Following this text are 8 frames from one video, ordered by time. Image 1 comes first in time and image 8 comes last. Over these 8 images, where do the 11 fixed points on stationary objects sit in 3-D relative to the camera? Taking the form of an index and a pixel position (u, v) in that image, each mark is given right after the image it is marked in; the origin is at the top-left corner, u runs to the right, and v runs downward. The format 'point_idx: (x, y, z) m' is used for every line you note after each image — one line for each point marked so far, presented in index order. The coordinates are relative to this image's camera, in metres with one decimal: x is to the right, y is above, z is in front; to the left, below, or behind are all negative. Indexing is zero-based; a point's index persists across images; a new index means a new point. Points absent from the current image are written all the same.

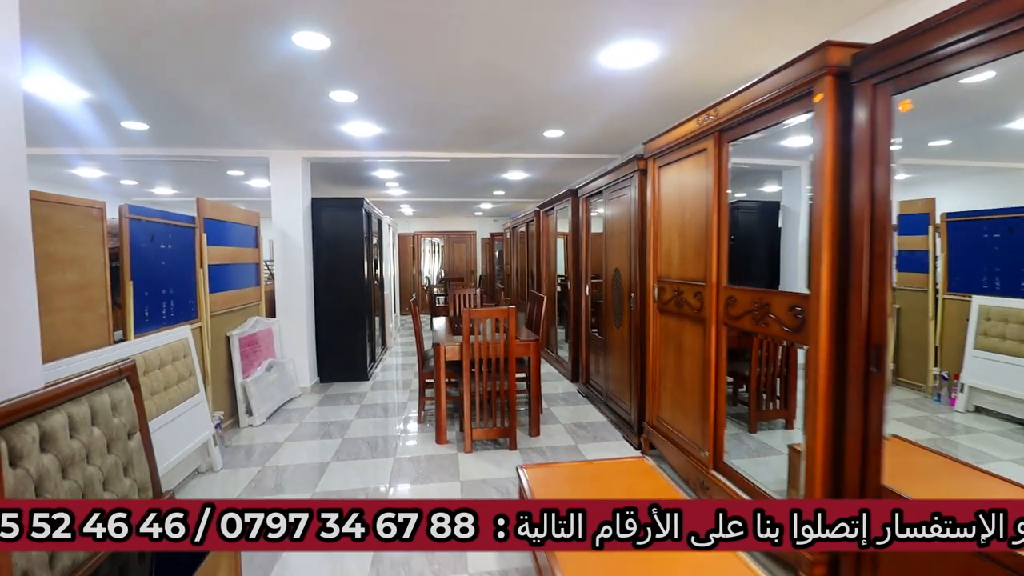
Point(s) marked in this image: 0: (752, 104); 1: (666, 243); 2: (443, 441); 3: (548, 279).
0: (+0.9, +0.7, +1.8) m
1: (+0.8, +0.2, +2.5) m
2: (-0.5, -0.9, +2.9) m
3: (+0.4, +0.1, +4.7) m
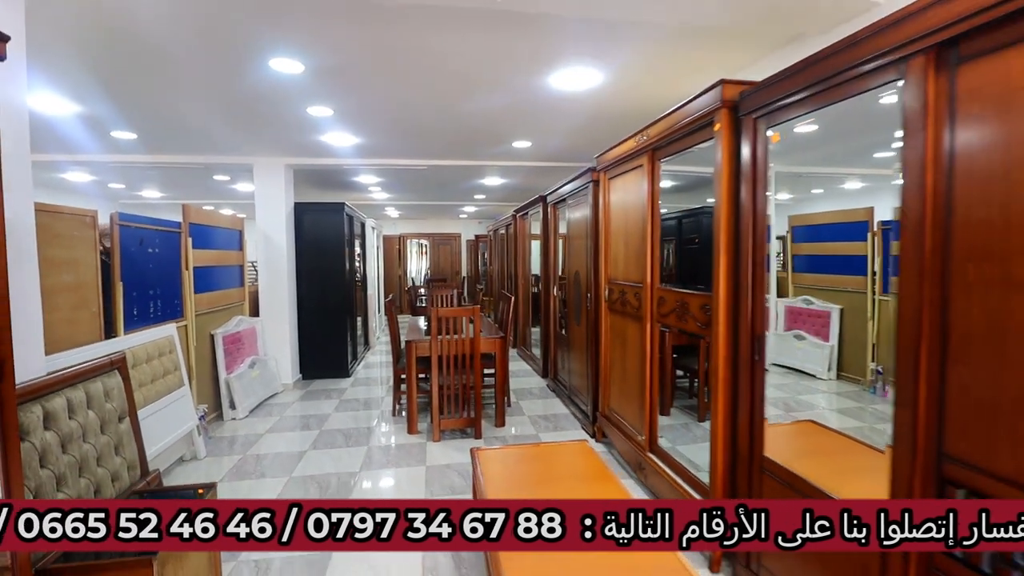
0: (+0.7, +0.7, +2.0) m
1: (+0.6, +0.2, +2.7) m
2: (-0.7, -1.0, +3.1) m
3: (+0.1, +0.1, +5.0) m
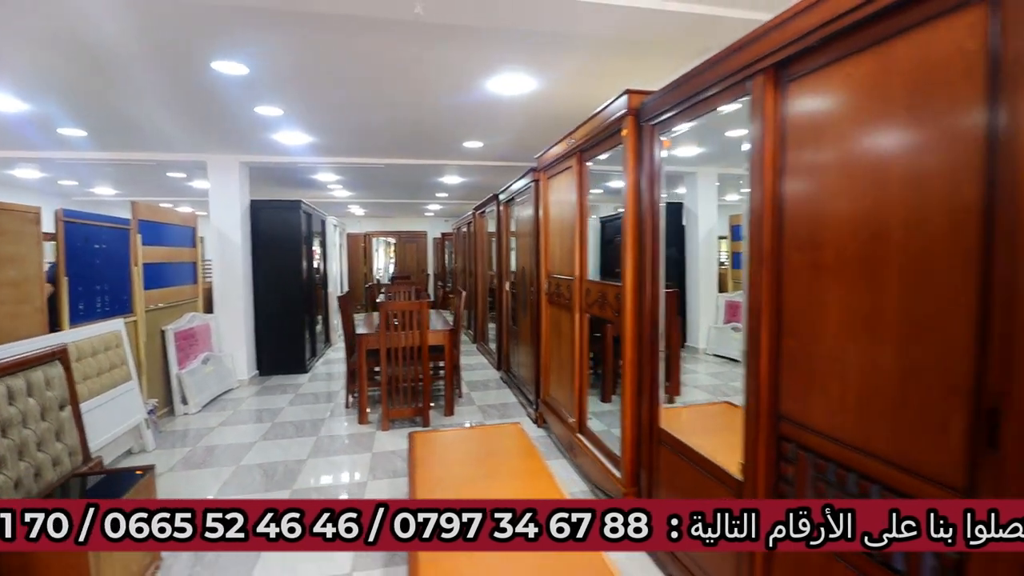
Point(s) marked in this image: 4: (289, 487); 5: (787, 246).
0: (+0.4, +0.7, +2.2) m
1: (+0.2, +0.3, +2.8) m
2: (-1.1, -0.9, +3.2) m
3: (-0.4, +0.1, +5.1) m
4: (-1.2, -1.0, +2.5) m
5: (+0.7, +0.1, +1.2) m
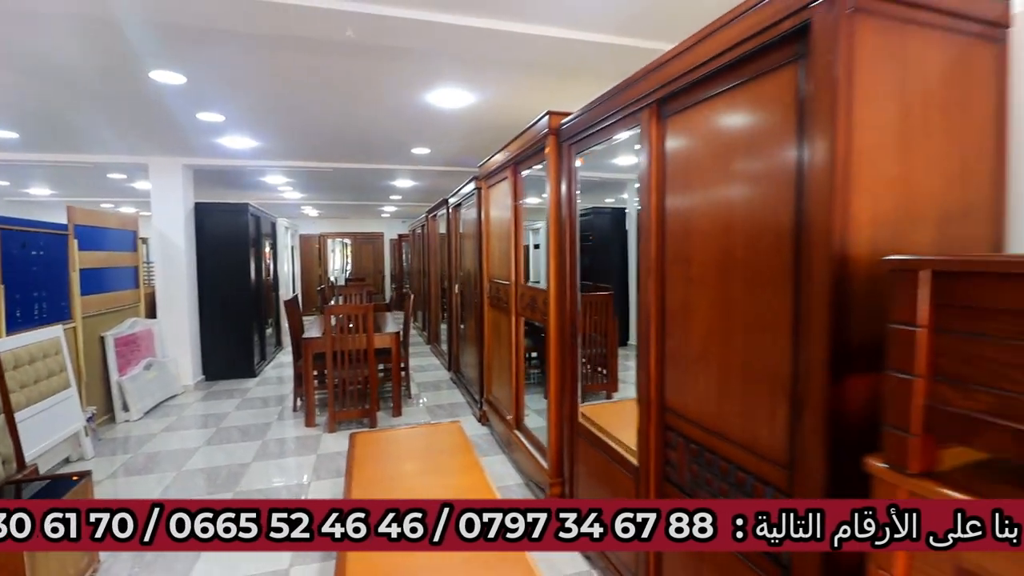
0: (+0.1, +0.7, +2.4) m
1: (-0.1, +0.2, +3.0) m
2: (-1.4, -1.0, +3.3) m
3: (-0.9, +0.1, +5.2) m
4: (-1.5, -1.1, +2.5) m
5: (+0.5, +0.1, +1.4) m
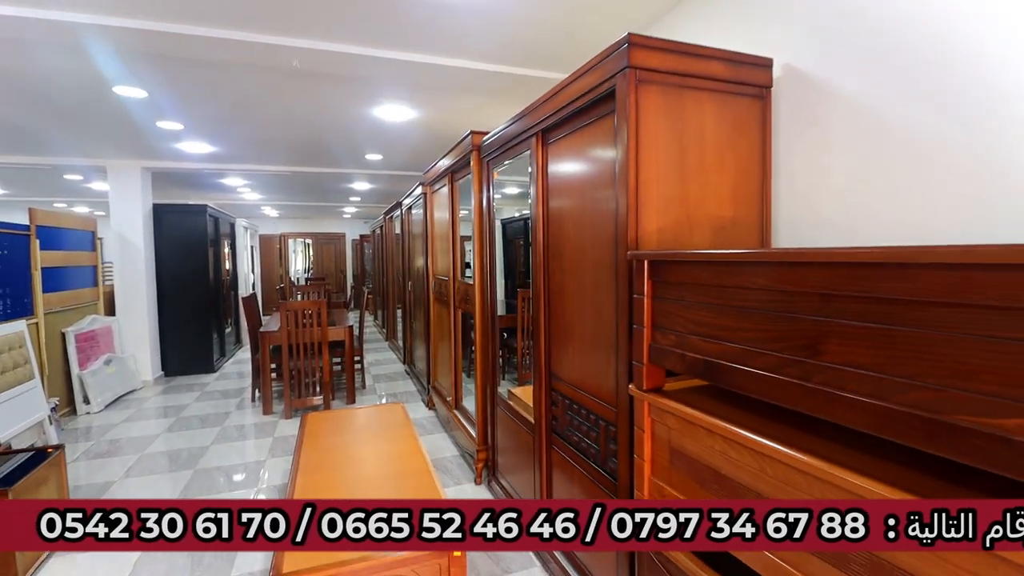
0: (-0.3, +0.7, +2.7) m
1: (-0.6, +0.3, +3.3) m
2: (-1.9, -0.9, +3.5) m
3: (-1.4, +0.1, +5.4) m
4: (-1.9, -1.1, +2.7) m
5: (+0.1, +0.1, +1.8) m
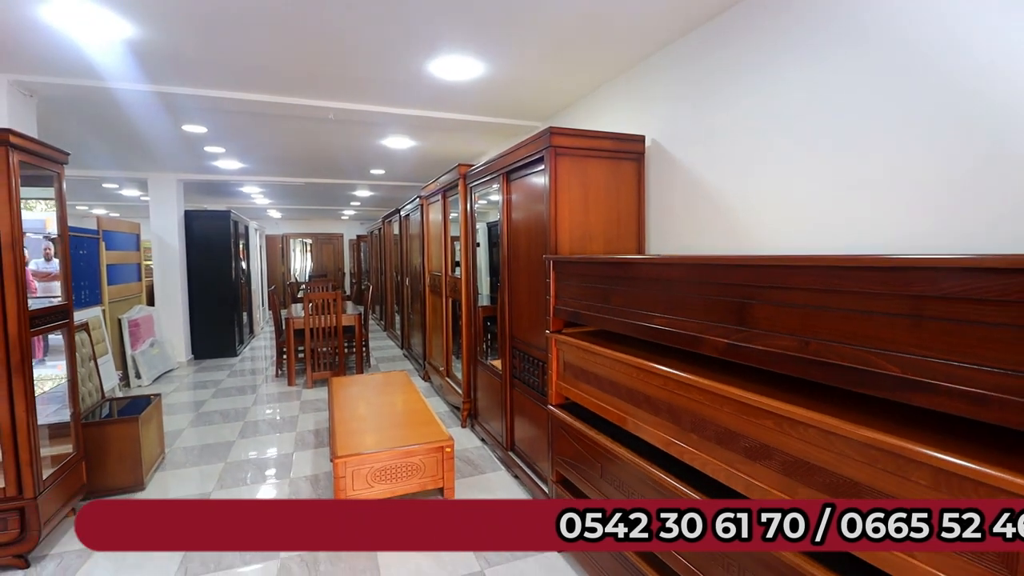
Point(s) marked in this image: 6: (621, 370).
0: (-0.5, +0.8, +3.5) m
1: (-0.7, +0.3, +4.1) m
2: (-2.1, -0.9, +4.3) m
3: (-1.7, +0.2, +6.2) m
4: (-2.1, -1.0, +3.5) m
5: (0.0, +0.2, +2.6) m
6: (+0.3, -0.3, +1.5) m
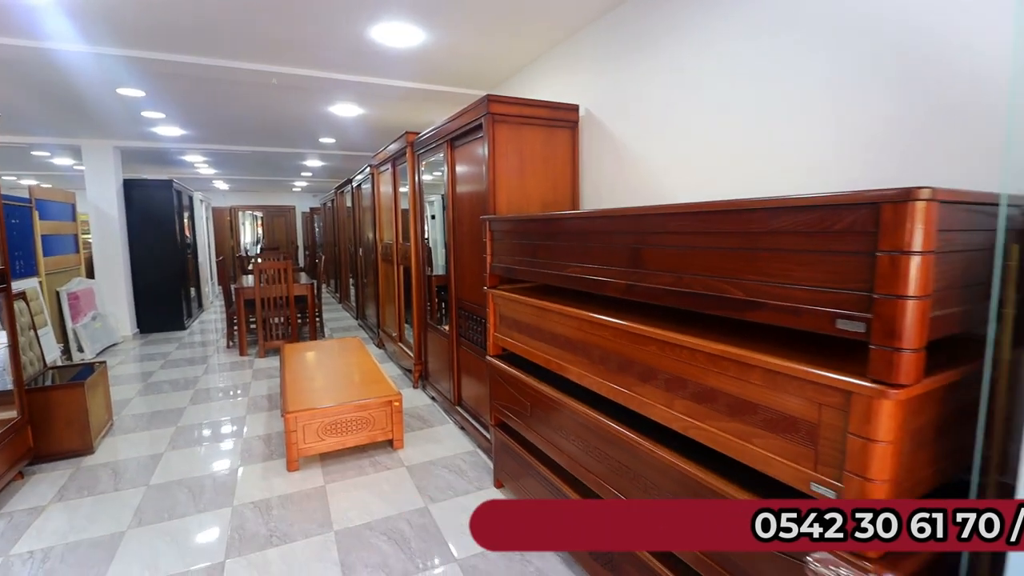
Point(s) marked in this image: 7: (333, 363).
0: (-0.9, +1.1, +3.5) m
1: (-1.2, +0.6, +4.1) m
2: (-2.5, -0.6, +4.3) m
3: (-2.3, +0.6, +6.2) m
4: (-2.5, -0.8, +3.5) m
5: (-0.3, +0.4, +2.7) m
6: (+0.1, -0.1, +1.7) m
7: (-1.2, -0.5, +3.2) m
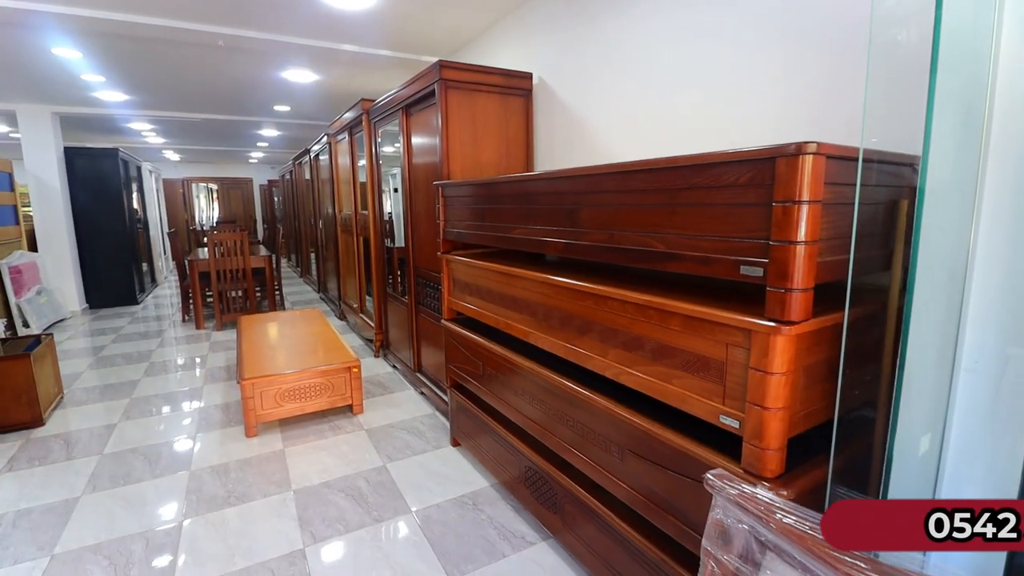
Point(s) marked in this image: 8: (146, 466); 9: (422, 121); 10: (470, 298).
0: (-1.2, +1.3, +3.5) m
1: (-1.5, +0.8, +4.1) m
2: (-2.8, -0.4, +4.2) m
3: (-2.7, +0.9, +6.1) m
4: (-2.7, -0.6, +3.4) m
5: (-0.6, +0.6, +2.7) m
6: (-0.1, 0.0, +1.7) m
7: (-1.5, -0.3, +3.1) m
8: (-1.7, -0.8, +2.1) m
9: (-0.5, +0.9, +2.5) m
10: (-0.2, 0.0, +1.9) m
